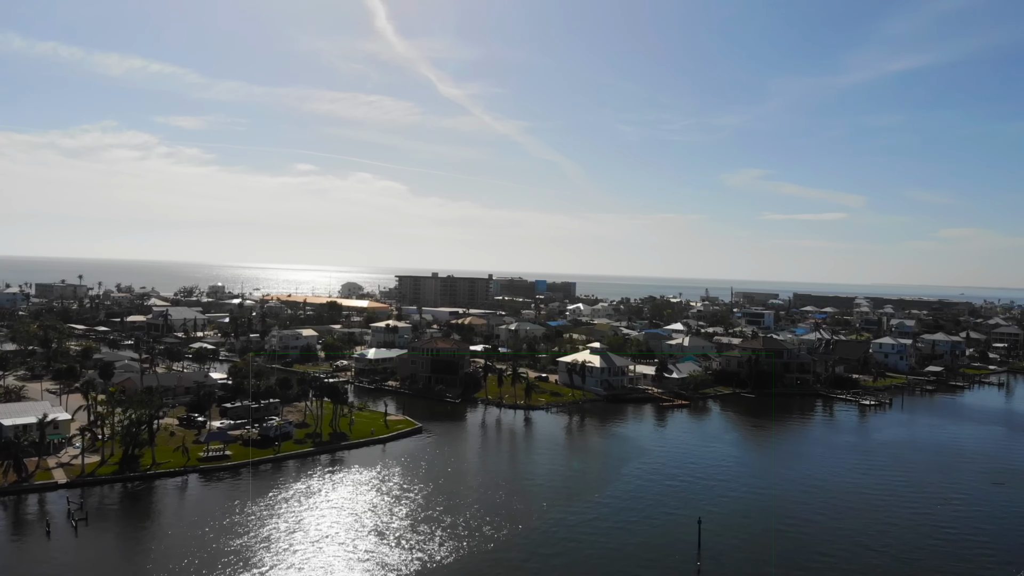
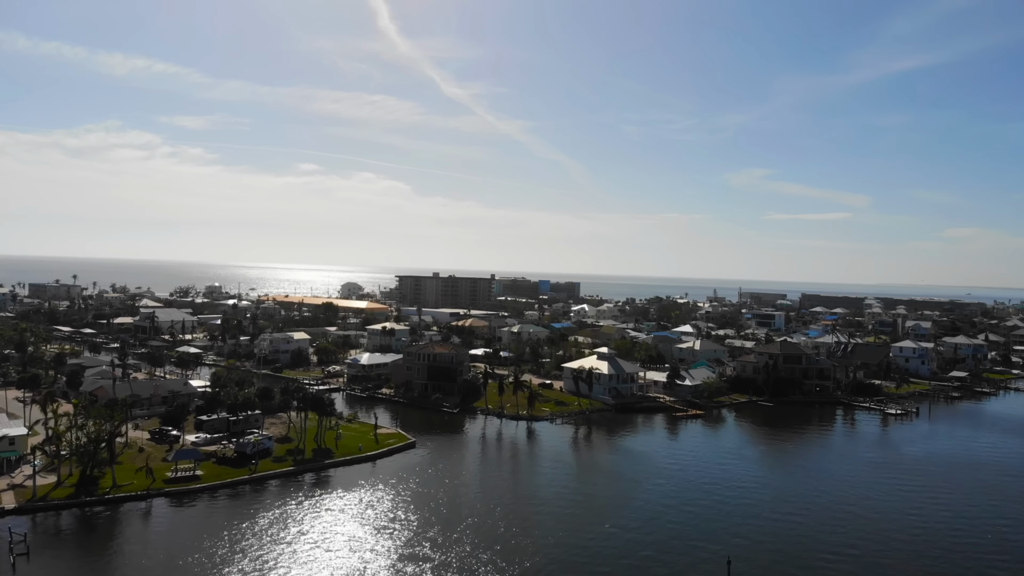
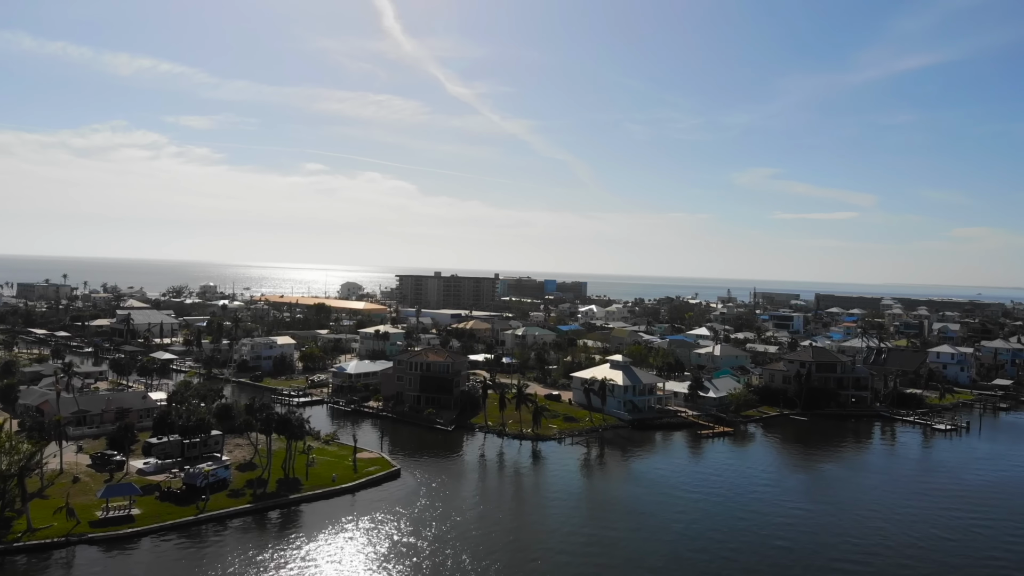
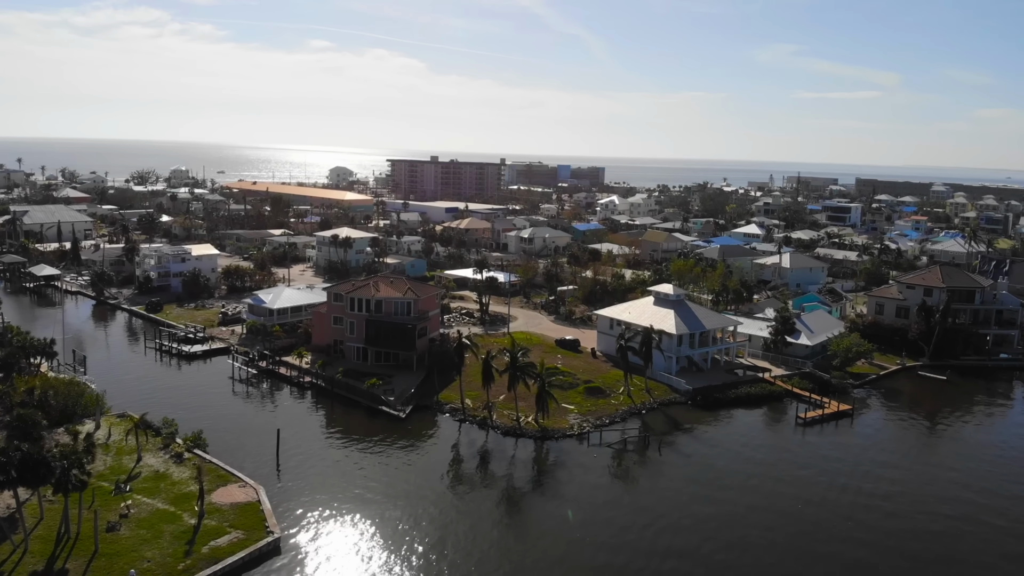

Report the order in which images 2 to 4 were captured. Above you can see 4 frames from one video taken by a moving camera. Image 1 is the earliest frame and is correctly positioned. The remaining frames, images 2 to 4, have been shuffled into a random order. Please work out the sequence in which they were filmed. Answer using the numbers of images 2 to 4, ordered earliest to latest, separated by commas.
2, 3, 4
